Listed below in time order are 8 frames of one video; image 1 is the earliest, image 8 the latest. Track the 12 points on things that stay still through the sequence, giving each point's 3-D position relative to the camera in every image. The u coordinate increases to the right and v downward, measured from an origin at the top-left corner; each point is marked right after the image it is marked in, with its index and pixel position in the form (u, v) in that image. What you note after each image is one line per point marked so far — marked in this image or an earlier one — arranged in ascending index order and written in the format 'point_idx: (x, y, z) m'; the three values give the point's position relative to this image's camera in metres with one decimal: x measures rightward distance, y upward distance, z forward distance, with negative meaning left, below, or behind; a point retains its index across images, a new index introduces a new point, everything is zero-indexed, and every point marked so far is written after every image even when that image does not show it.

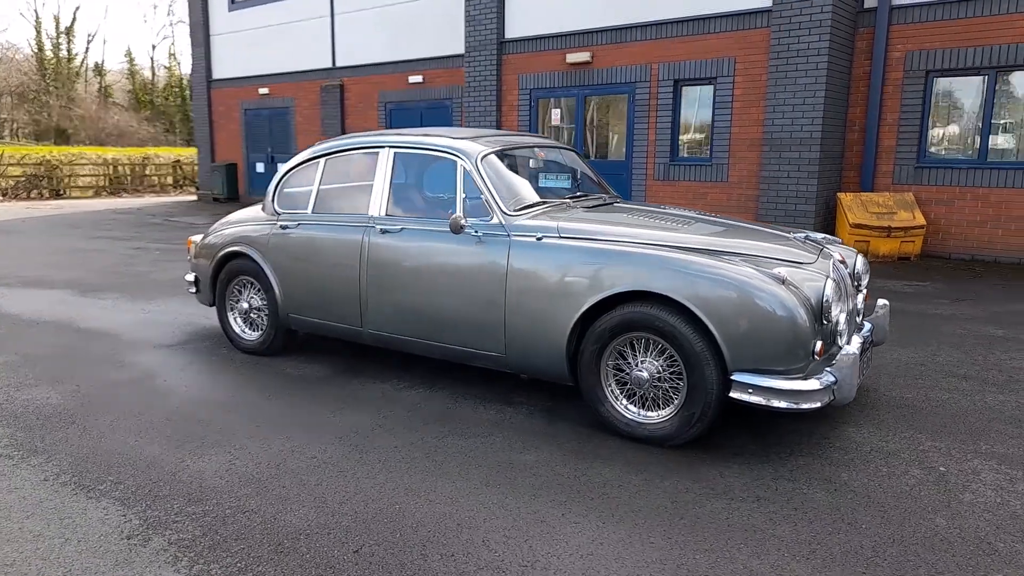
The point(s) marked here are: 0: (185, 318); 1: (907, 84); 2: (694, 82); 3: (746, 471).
0: (-3.2, -0.3, +7.3) m
1: (+5.8, +3.0, +10.8) m
2: (+3.0, +3.3, +12.0) m
3: (+1.2, -0.9, +3.7) m
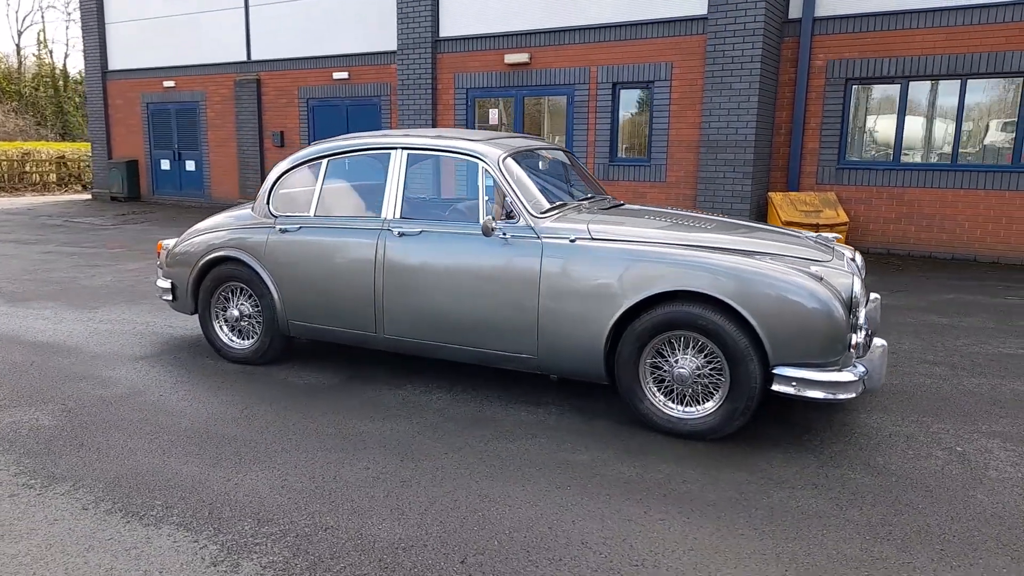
0: (-3.4, -0.4, +6.9) m
1: (+5.0, +3.1, +11.5) m
2: (+2.0, +3.4, +12.4) m
3: (+1.5, -0.9, +3.9) m
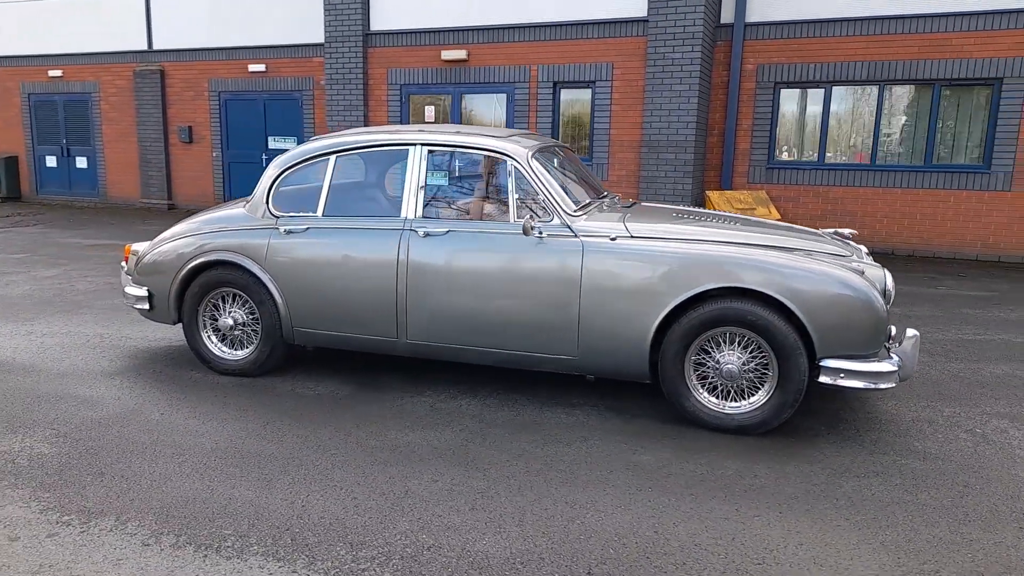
0: (-3.5, -0.4, +6.3) m
1: (+4.1, +3.2, +12.1) m
2: (+1.0, +3.4, +12.5) m
3: (+1.8, -0.9, +4.0) m
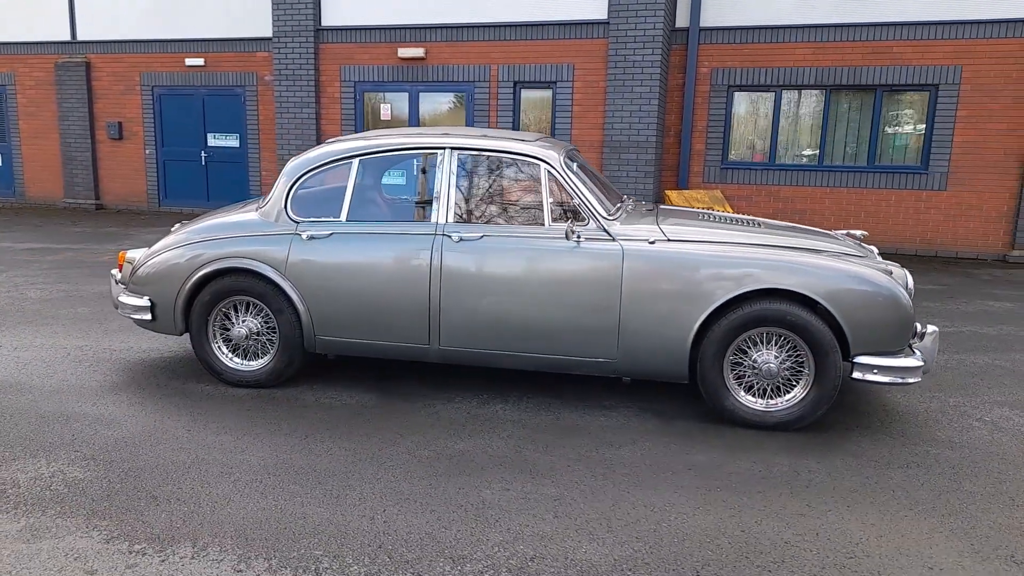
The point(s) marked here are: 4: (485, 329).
0: (-3.4, -0.5, +5.9) m
1: (+3.4, +3.3, +12.5) m
2: (+0.4, +3.5, +12.5) m
3: (+2.1, -0.9, +4.2) m
4: (-0.2, -0.3, +4.7) m
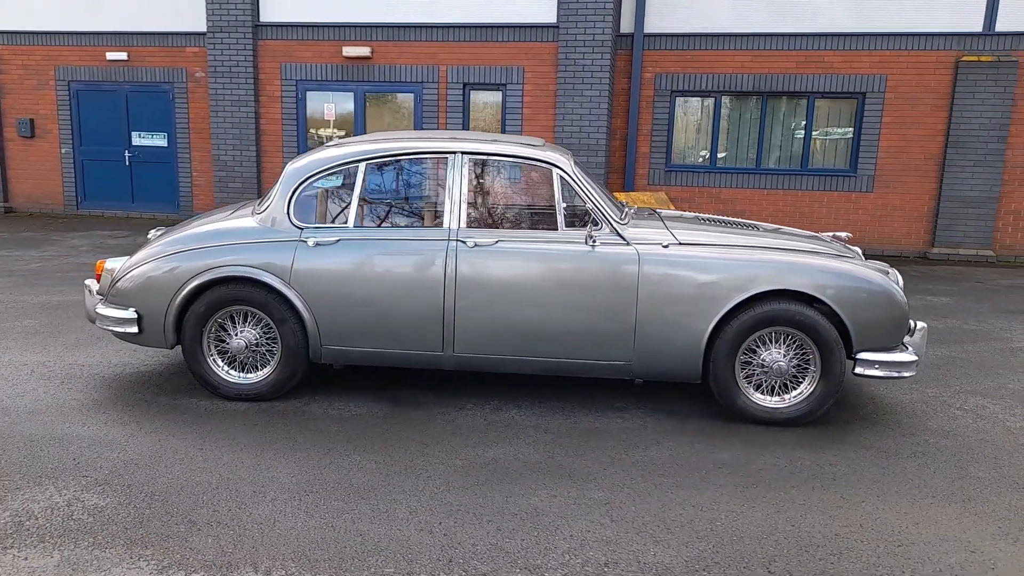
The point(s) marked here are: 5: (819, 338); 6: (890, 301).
0: (-3.4, -0.6, +5.5) m
1: (+2.5, +3.3, +12.8) m
2: (-0.5, +3.4, +12.5) m
3: (+2.2, -0.9, +4.5) m
4: (-0.1, -0.3, +4.6) m
5: (+1.9, -0.3, +4.5) m
6: (+2.3, -0.1, +4.5) m
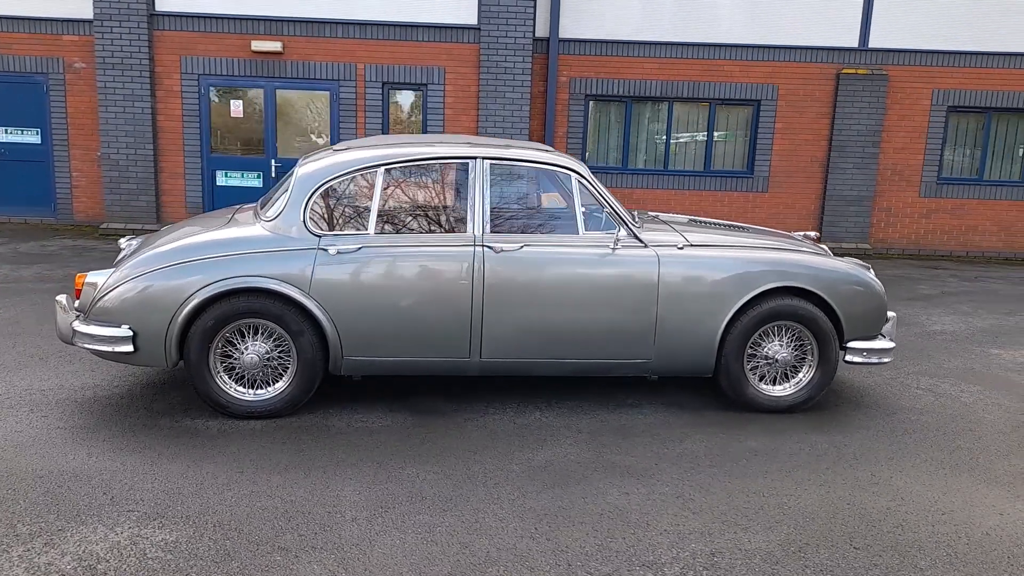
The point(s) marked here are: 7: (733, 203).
0: (-3.4, -0.7, +4.9) m
1: (+1.1, +3.3, +13.2) m
2: (-1.9, +3.4, +12.3) m
3: (+2.4, -0.9, +5.0) m
4: (+0.1, -0.3, +4.7) m
5: (+2.0, -0.3, +4.9) m
6: (+2.4, 0.0, +5.0) m
7: (+4.1, +1.6, +13.6) m
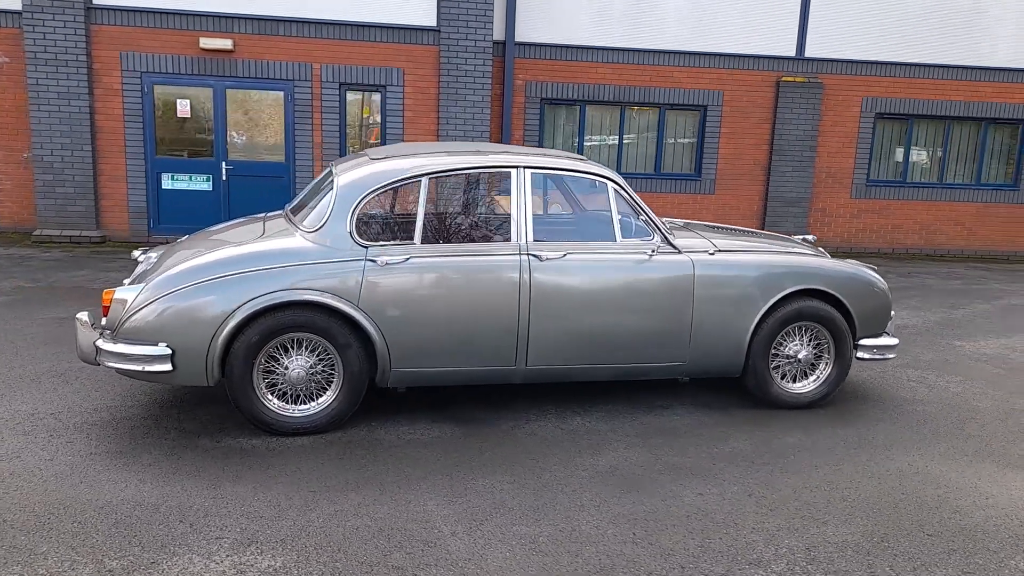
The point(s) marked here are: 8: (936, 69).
0: (-3.1, -0.8, +4.6) m
1: (+0.3, +3.3, +13.3) m
2: (-2.6, +3.3, +12.1) m
3: (+2.6, -0.9, +5.3) m
4: (+0.4, -0.4, +4.7) m
5: (+2.3, -0.3, +5.2) m
6: (+2.7, -0.1, +5.3) m
7: (+3.2, +1.6, +14.1) m
8: (+8.2, +4.2, +14.2) m
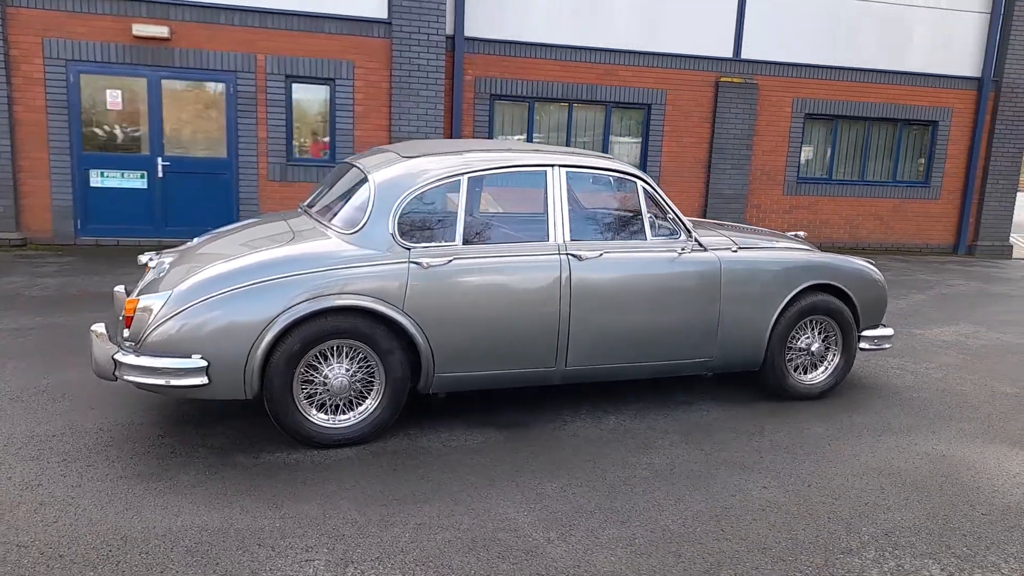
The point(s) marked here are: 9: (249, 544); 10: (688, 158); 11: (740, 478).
0: (-2.8, -0.9, +4.1) m
1: (-0.6, +3.3, +13.2) m
2: (-3.3, +3.3, +11.7) m
3: (+2.8, -0.8, +5.6) m
4: (+0.6, -0.4, +4.7) m
5: (+2.4, -0.2, +5.4) m
6: (+2.8, 0.0, +5.6) m
7: (+2.2, +1.7, +14.4) m
8: (+7.1, +4.4, +15.1) m
9: (-1.1, -1.1, +3.1) m
10: (+3.5, +2.6, +14.5) m
11: (+1.2, -1.0, +4.0) m
